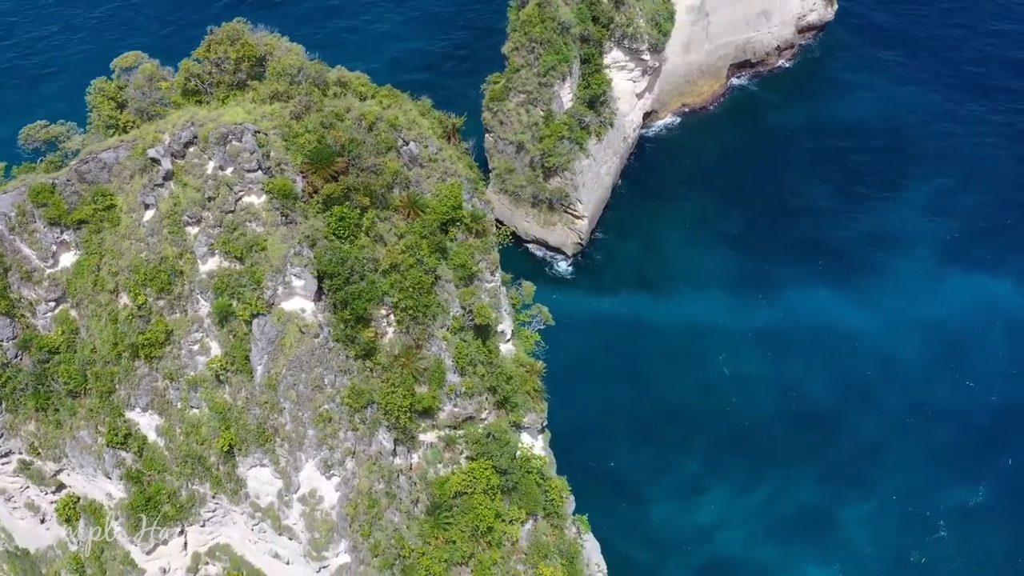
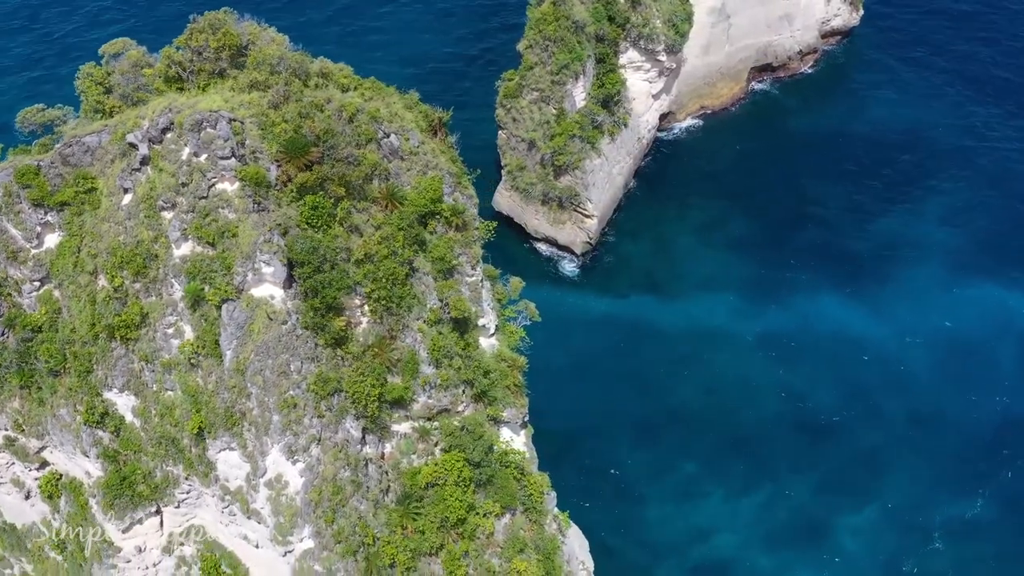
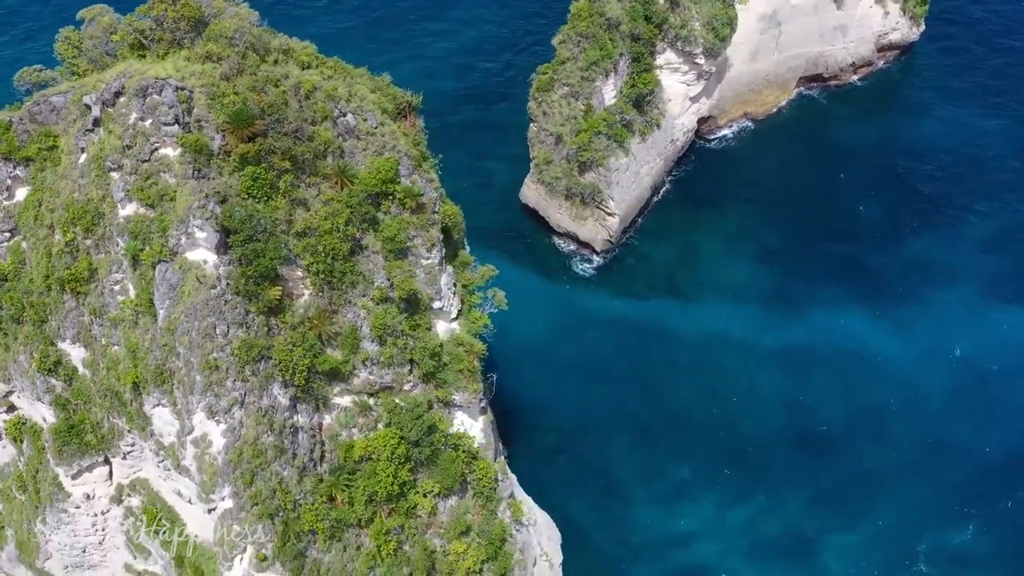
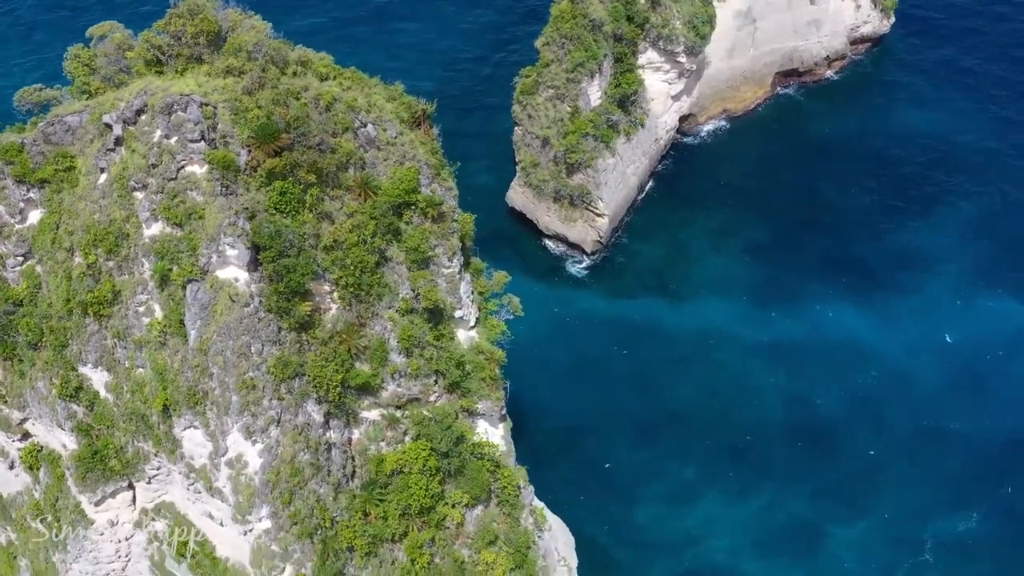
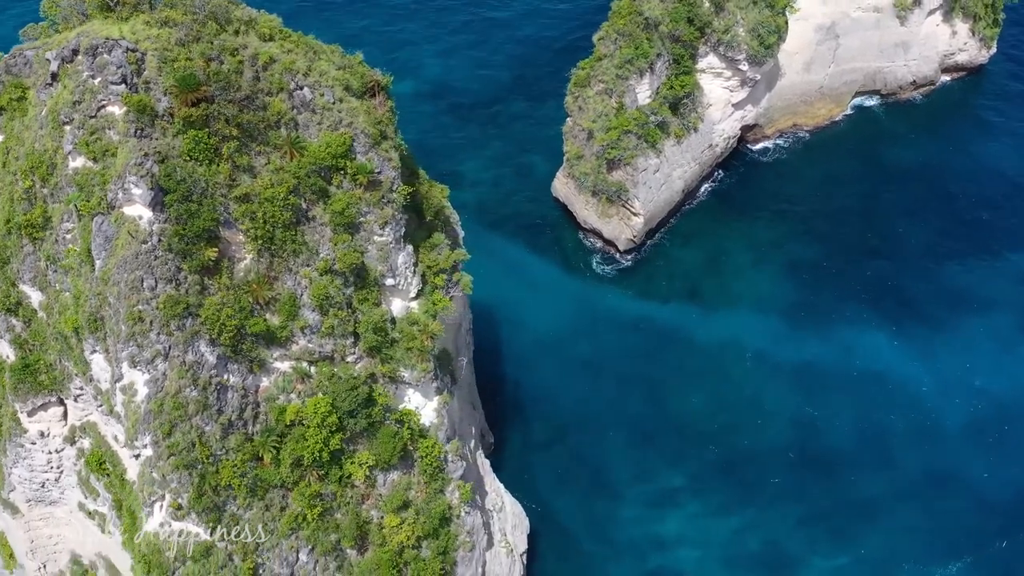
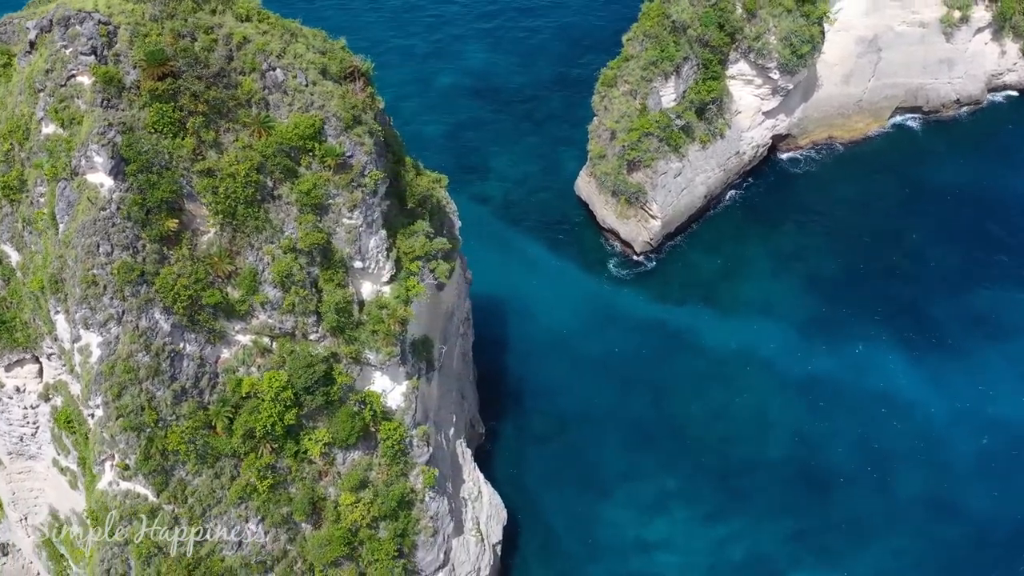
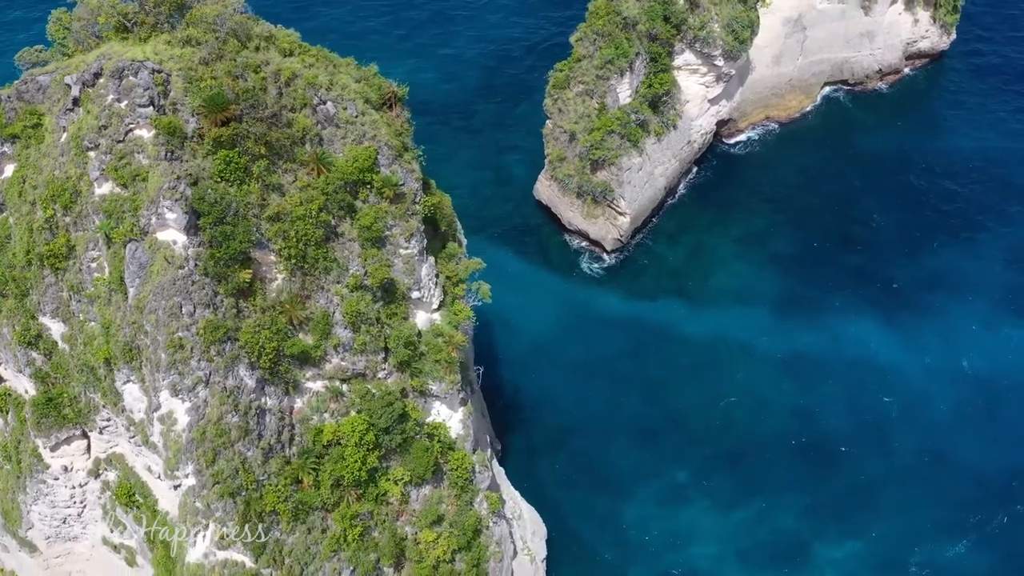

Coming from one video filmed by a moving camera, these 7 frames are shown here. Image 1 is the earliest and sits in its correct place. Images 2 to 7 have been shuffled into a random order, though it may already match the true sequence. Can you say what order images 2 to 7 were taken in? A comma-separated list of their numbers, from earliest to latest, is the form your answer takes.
2, 4, 3, 7, 5, 6
